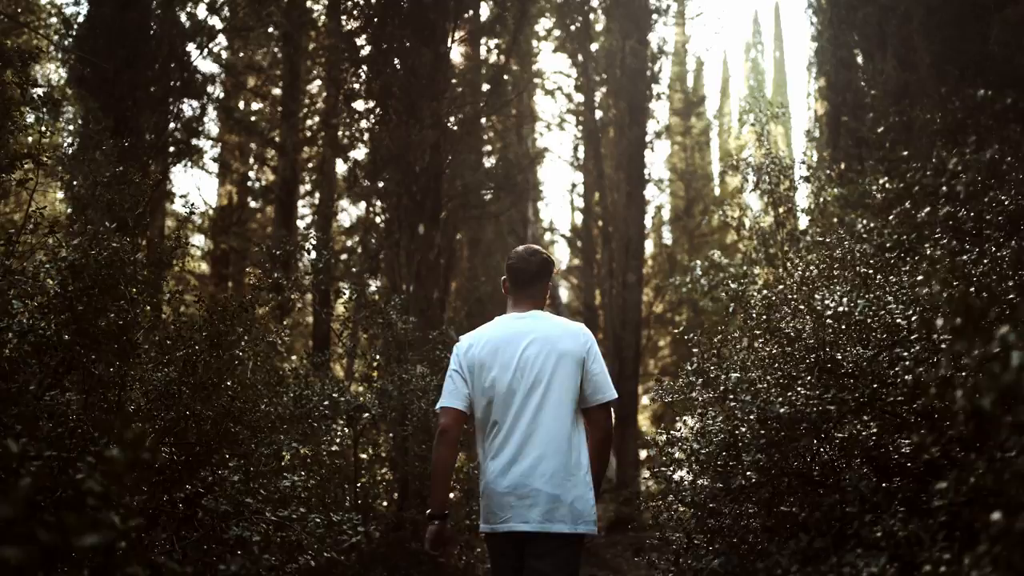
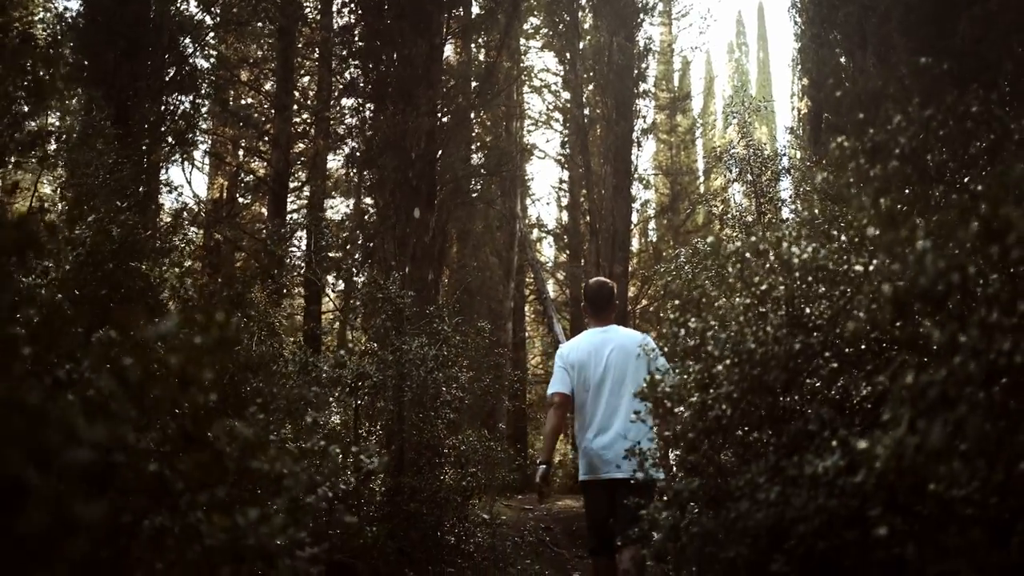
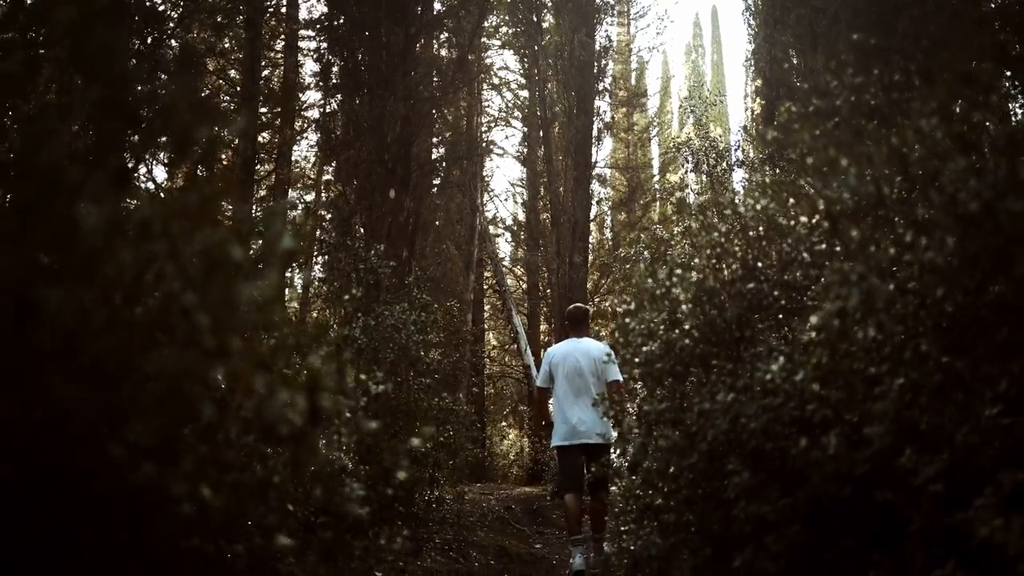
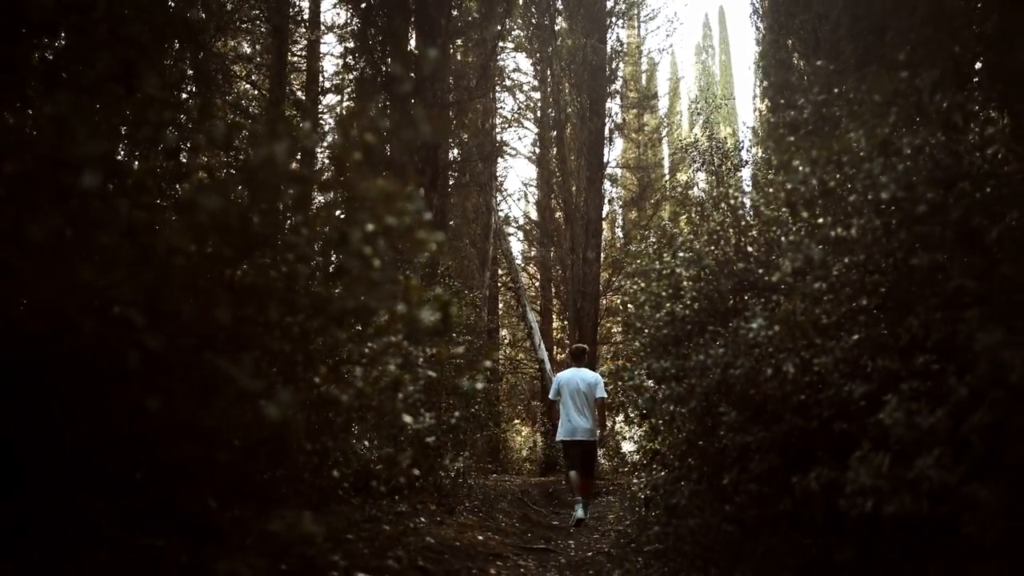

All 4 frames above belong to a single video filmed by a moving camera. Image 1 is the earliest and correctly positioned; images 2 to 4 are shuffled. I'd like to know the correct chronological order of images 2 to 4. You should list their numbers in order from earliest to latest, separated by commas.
2, 3, 4
